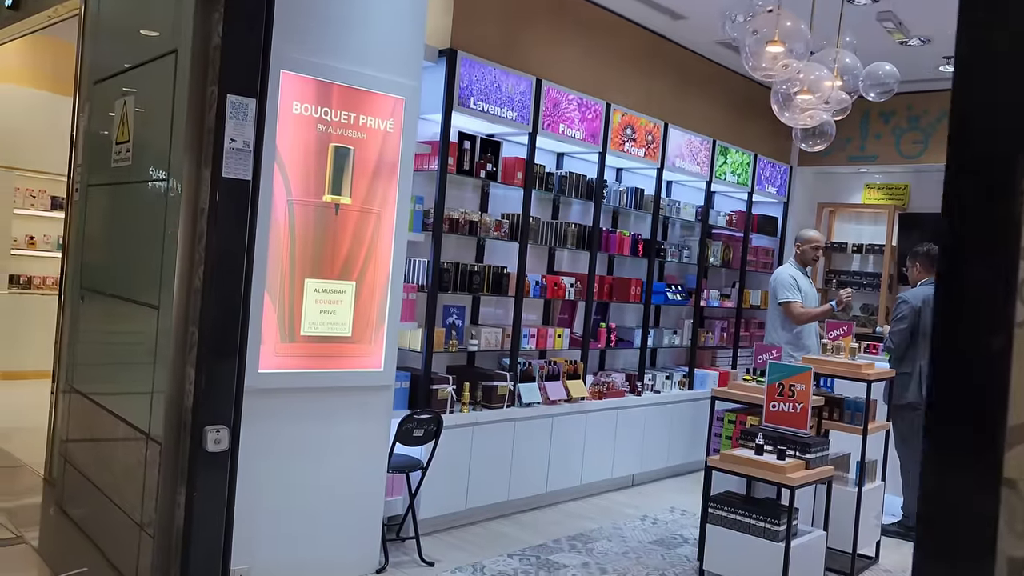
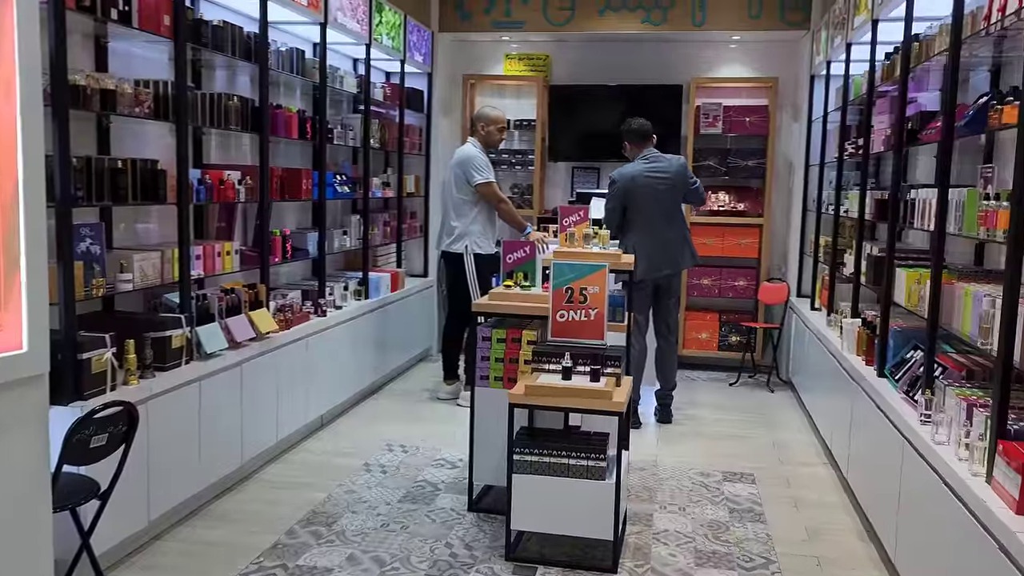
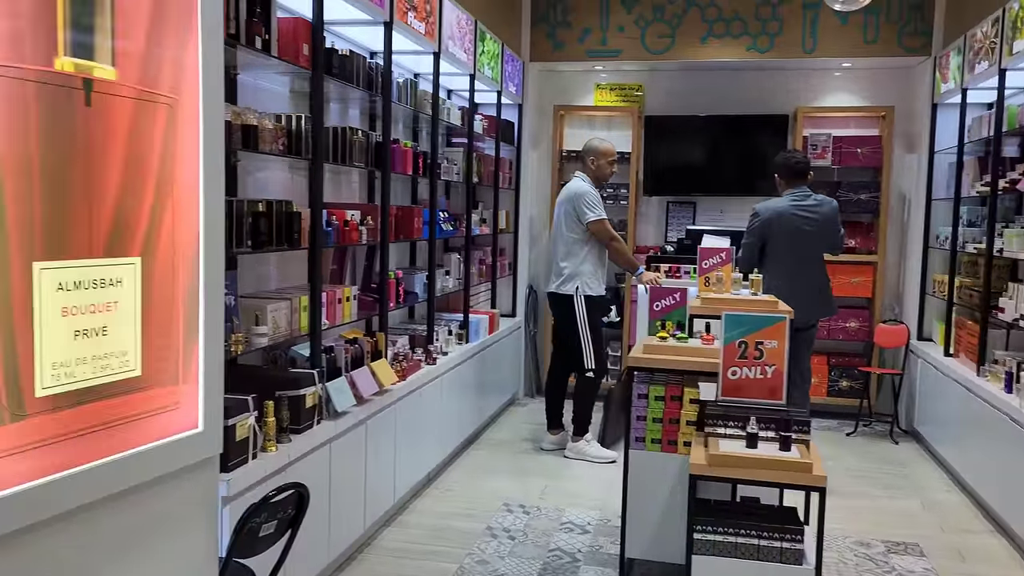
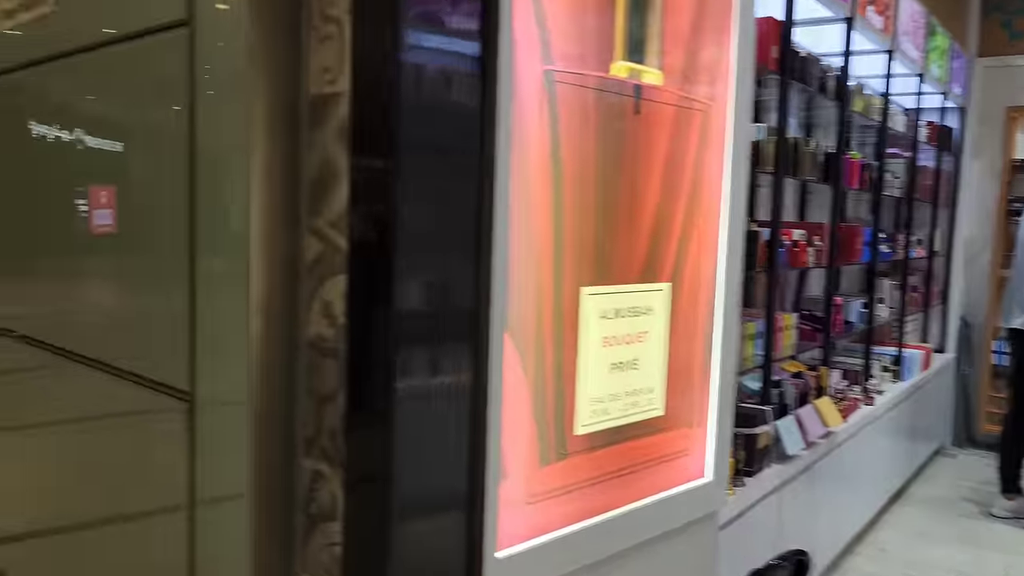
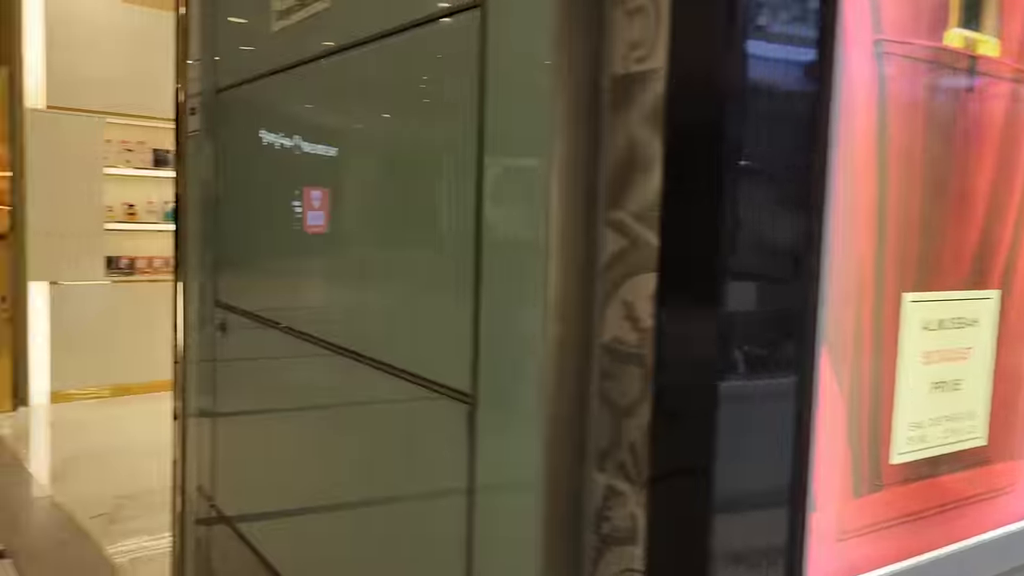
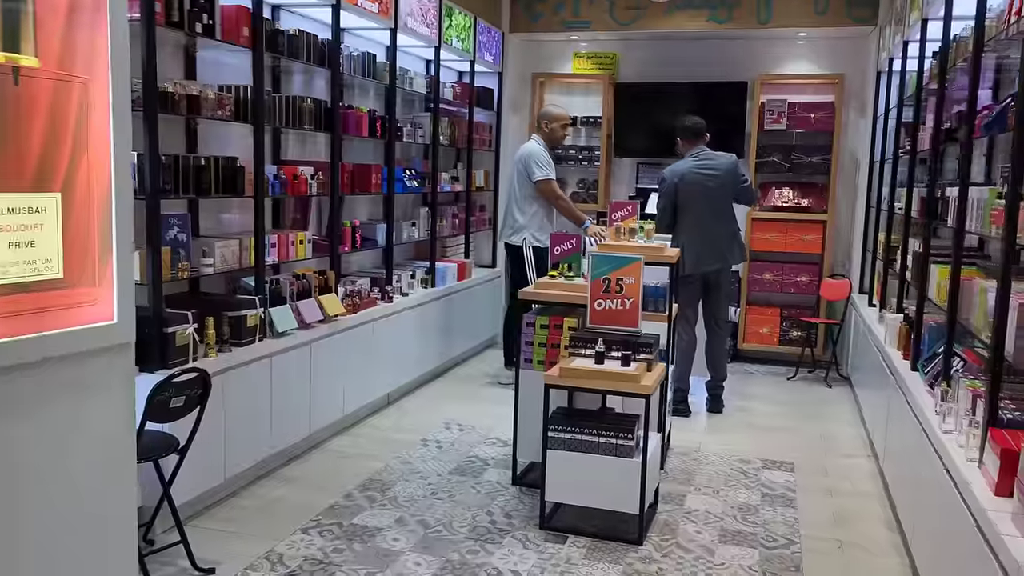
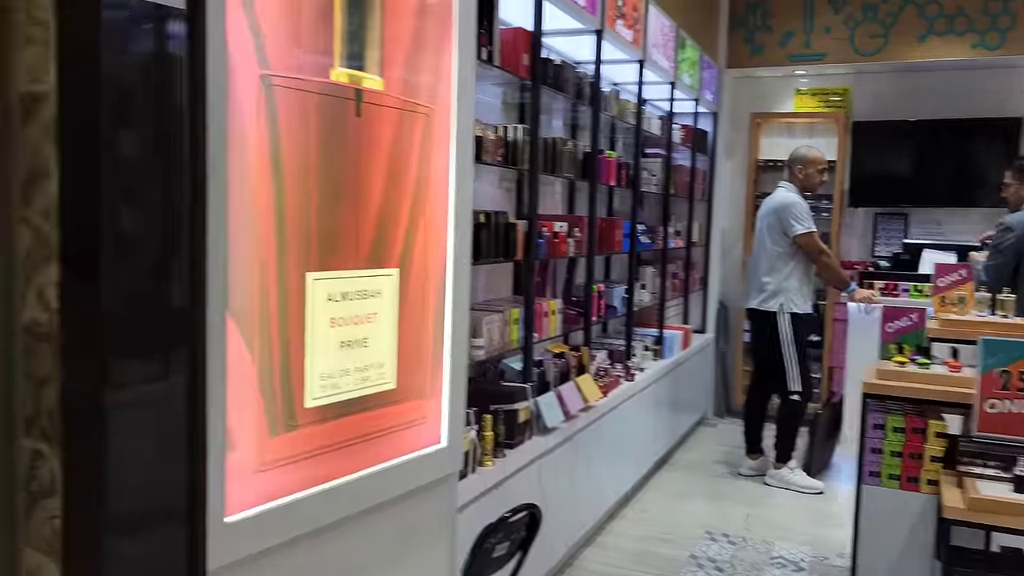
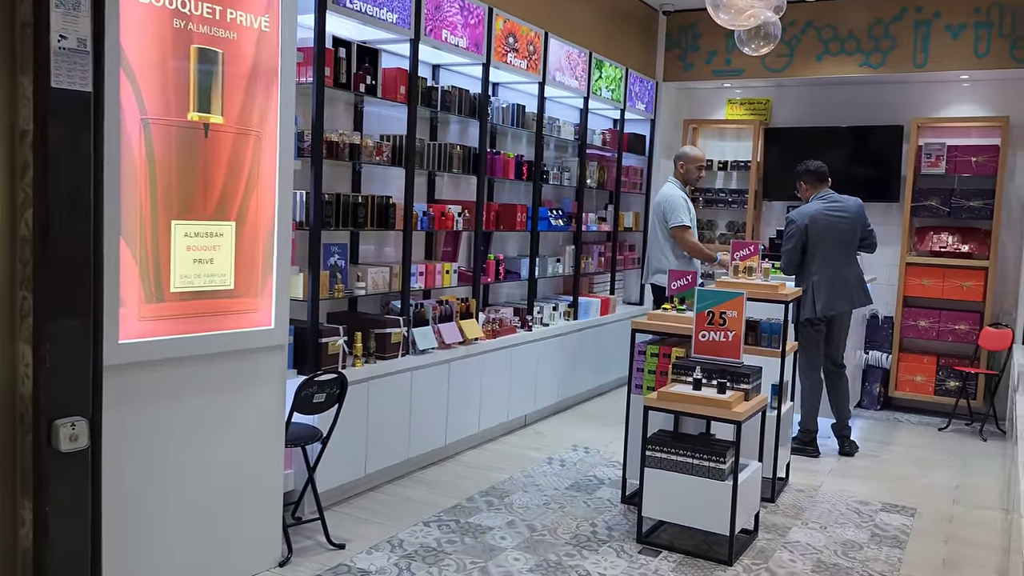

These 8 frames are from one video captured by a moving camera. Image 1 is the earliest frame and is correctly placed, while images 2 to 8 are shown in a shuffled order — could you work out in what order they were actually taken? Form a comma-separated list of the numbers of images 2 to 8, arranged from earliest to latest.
8, 6, 2, 3, 7, 4, 5
